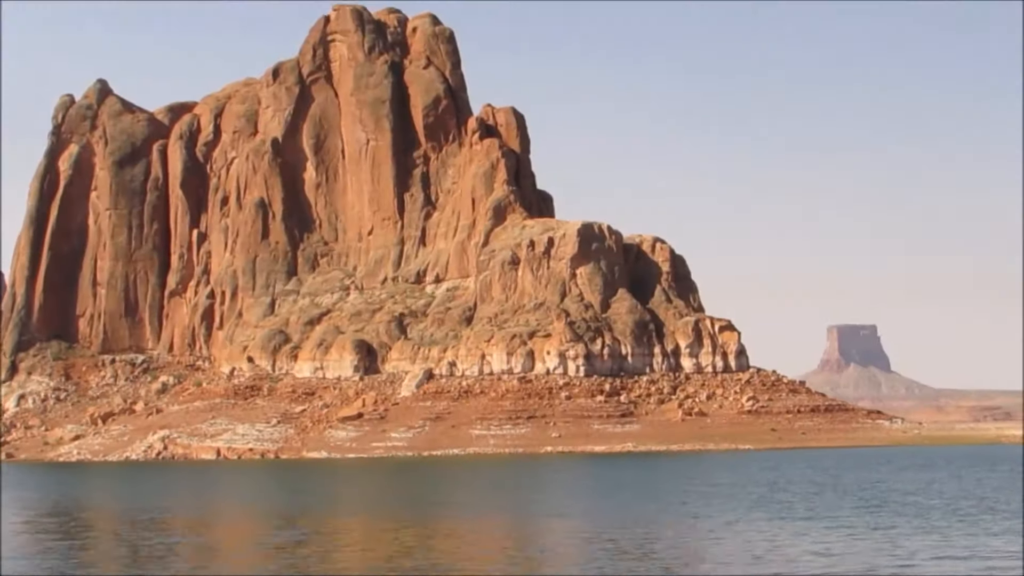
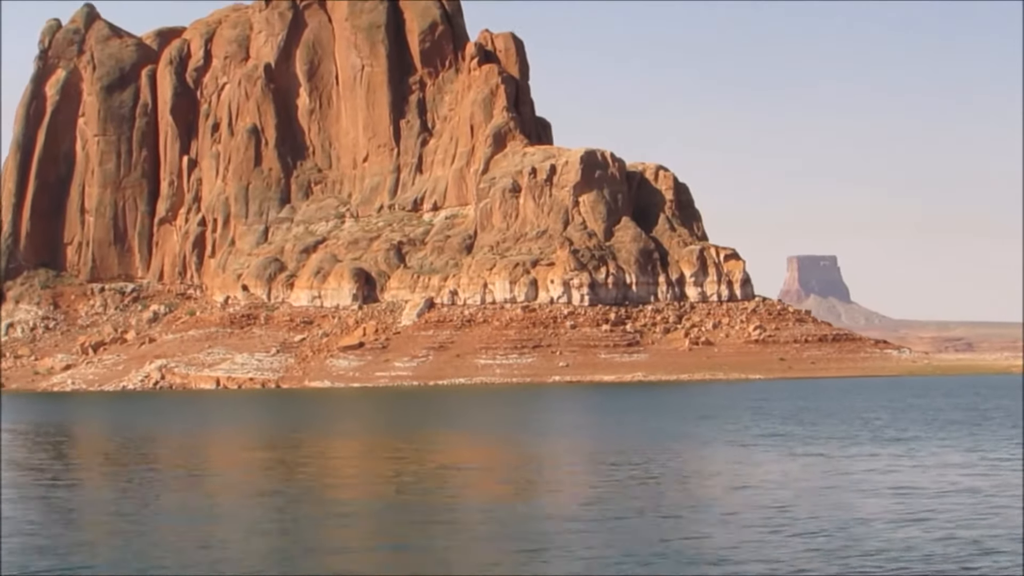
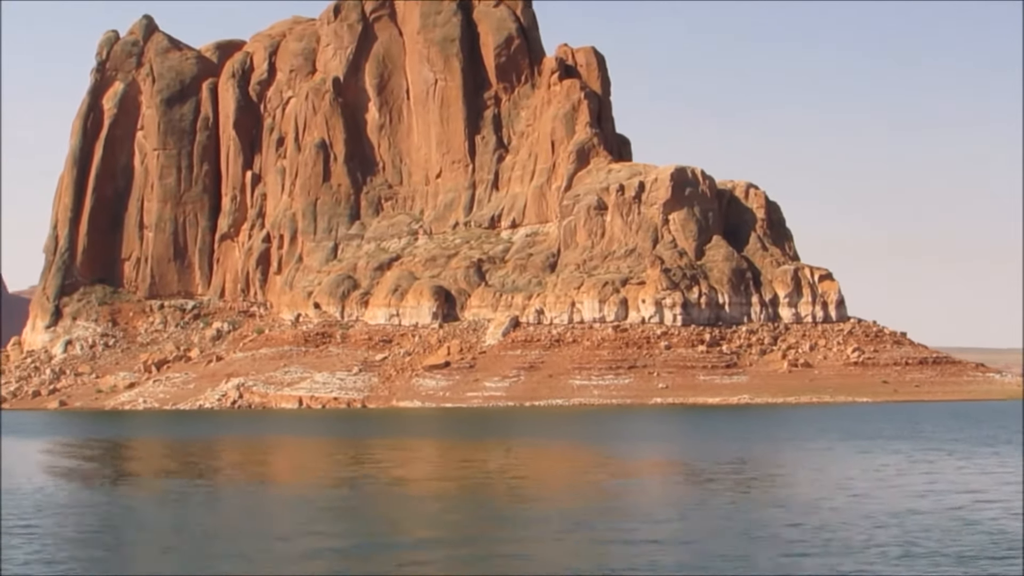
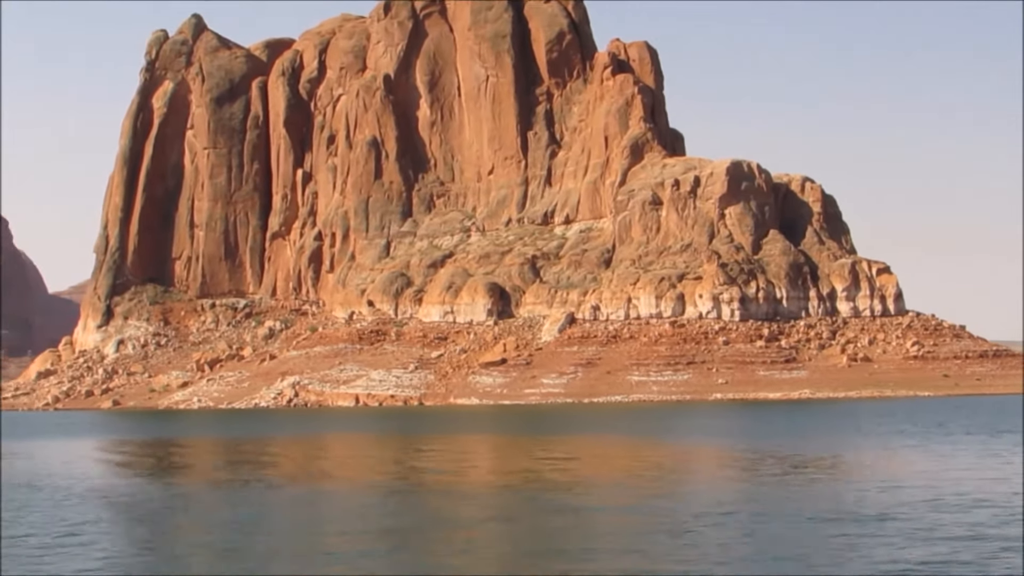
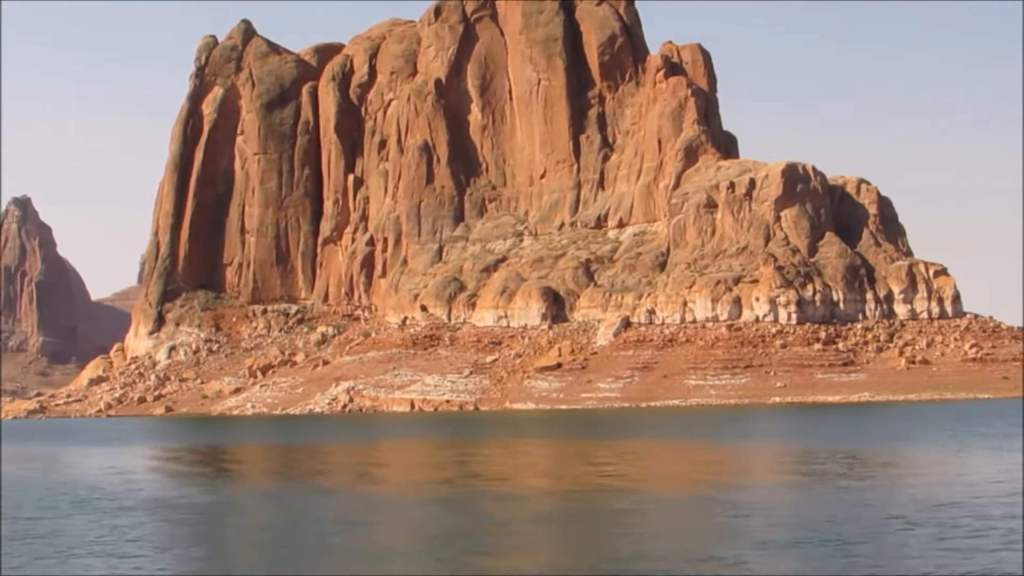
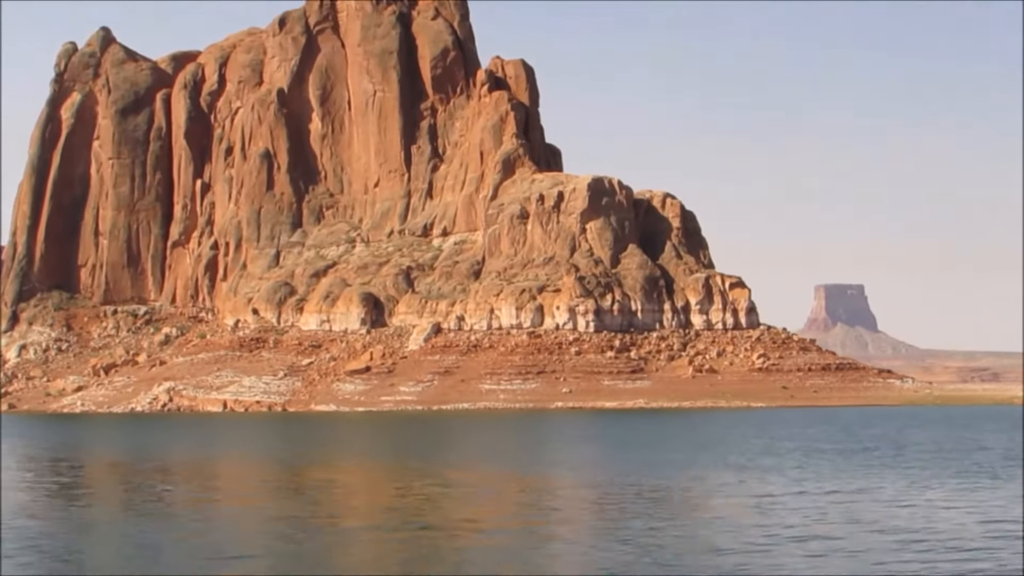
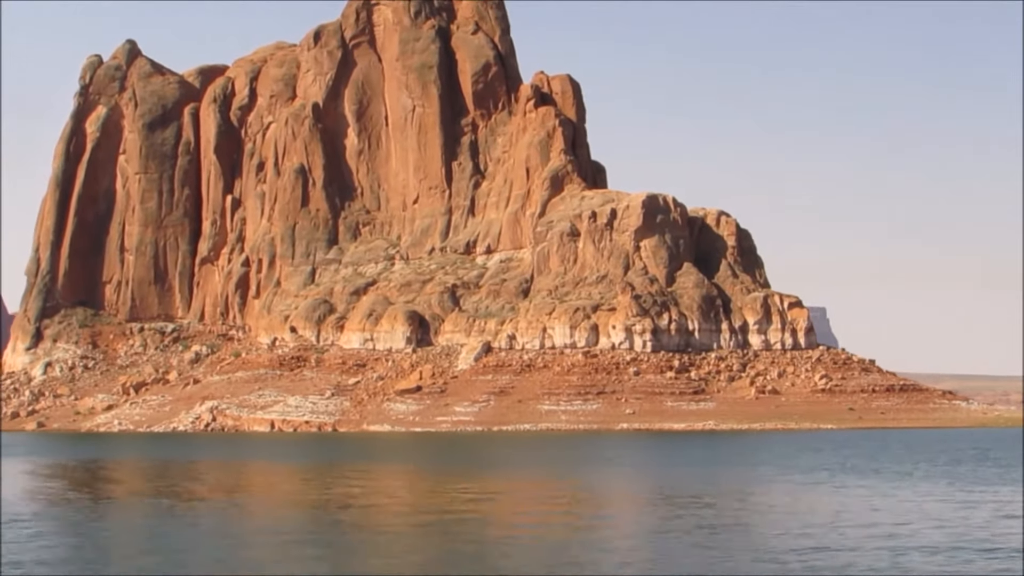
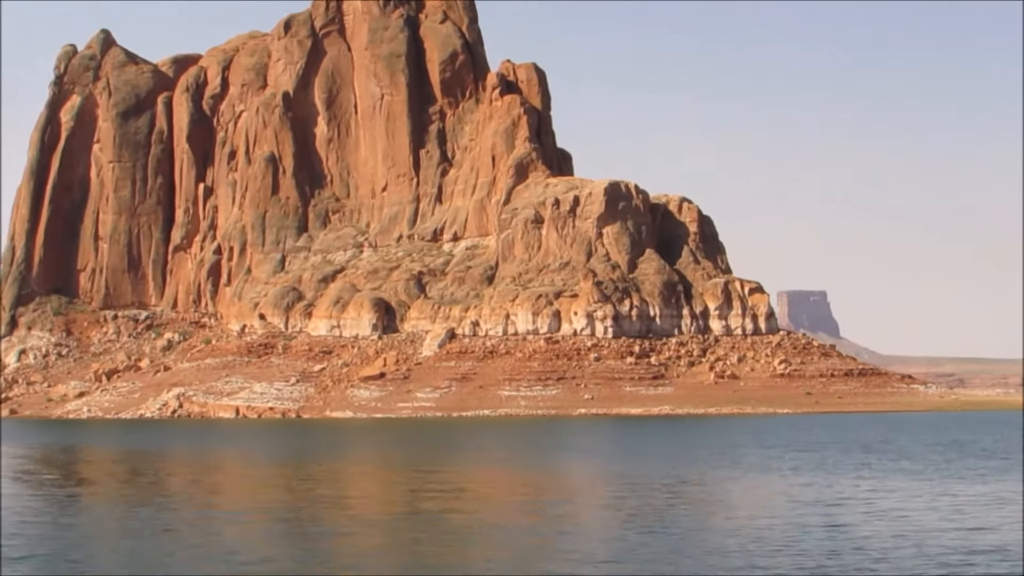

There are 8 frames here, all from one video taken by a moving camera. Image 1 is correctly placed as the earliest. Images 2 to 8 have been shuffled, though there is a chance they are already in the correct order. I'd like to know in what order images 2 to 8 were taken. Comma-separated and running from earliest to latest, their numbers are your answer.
6, 2, 8, 7, 3, 4, 5
